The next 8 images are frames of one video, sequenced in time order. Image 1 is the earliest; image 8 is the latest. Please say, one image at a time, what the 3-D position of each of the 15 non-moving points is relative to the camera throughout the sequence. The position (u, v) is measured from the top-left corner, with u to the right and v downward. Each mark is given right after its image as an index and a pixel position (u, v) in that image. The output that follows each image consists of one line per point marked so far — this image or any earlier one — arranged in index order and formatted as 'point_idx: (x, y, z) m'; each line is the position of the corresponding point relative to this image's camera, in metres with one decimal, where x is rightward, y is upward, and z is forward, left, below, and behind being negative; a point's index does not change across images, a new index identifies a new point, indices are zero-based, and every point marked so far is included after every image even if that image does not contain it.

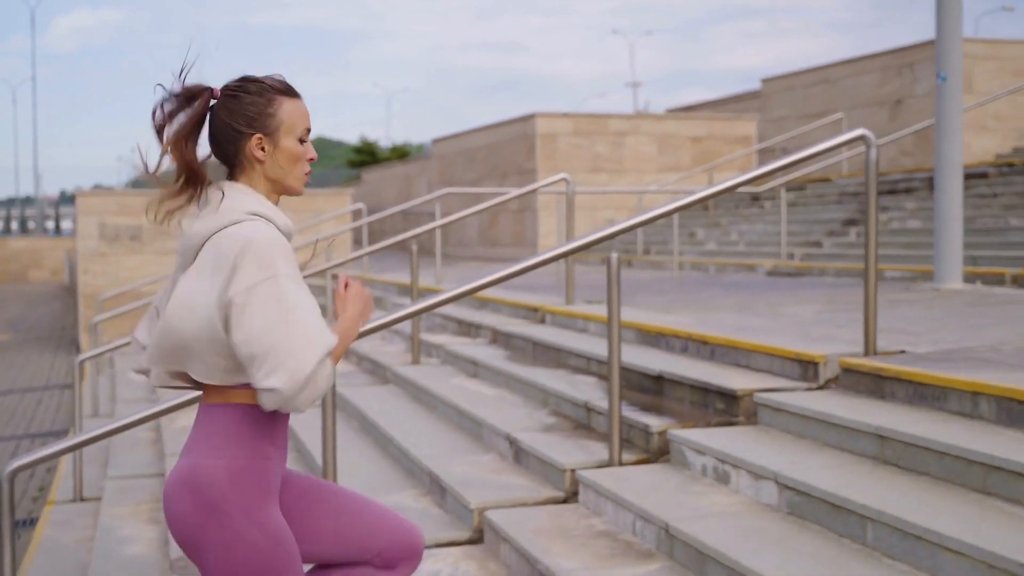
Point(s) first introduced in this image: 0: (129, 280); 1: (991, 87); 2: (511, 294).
0: (-5.0, +0.1, +16.7) m
1: (+7.0, +2.9, +18.8) m
2: (0.0, 0.0, +9.3) m
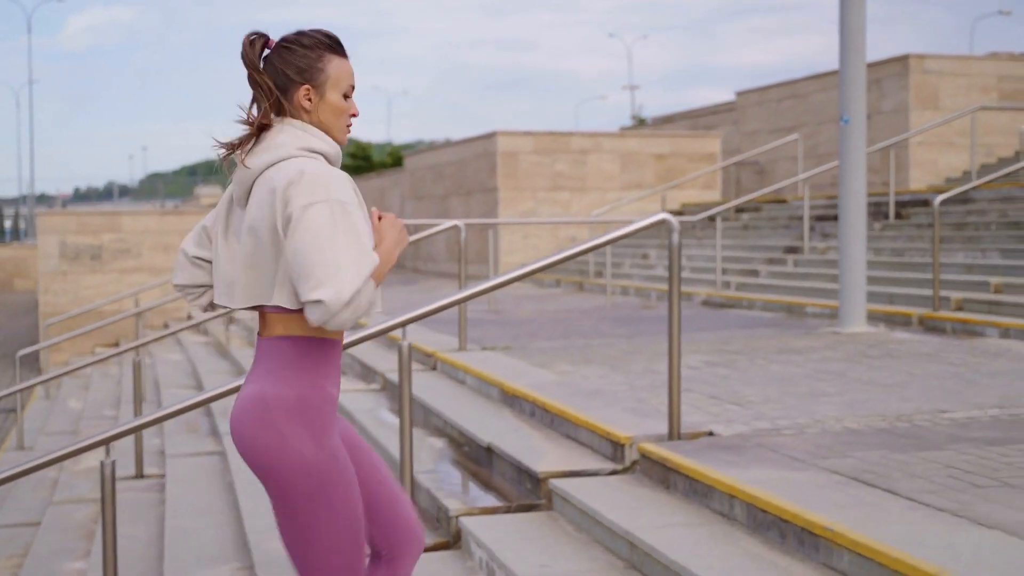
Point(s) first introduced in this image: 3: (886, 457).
0: (-5.5, -0.1, +16.8) m
1: (+6.5, +2.7, +18.7) m
2: (-0.6, -0.3, +9.3) m
3: (+1.2, -0.5, +4.0) m
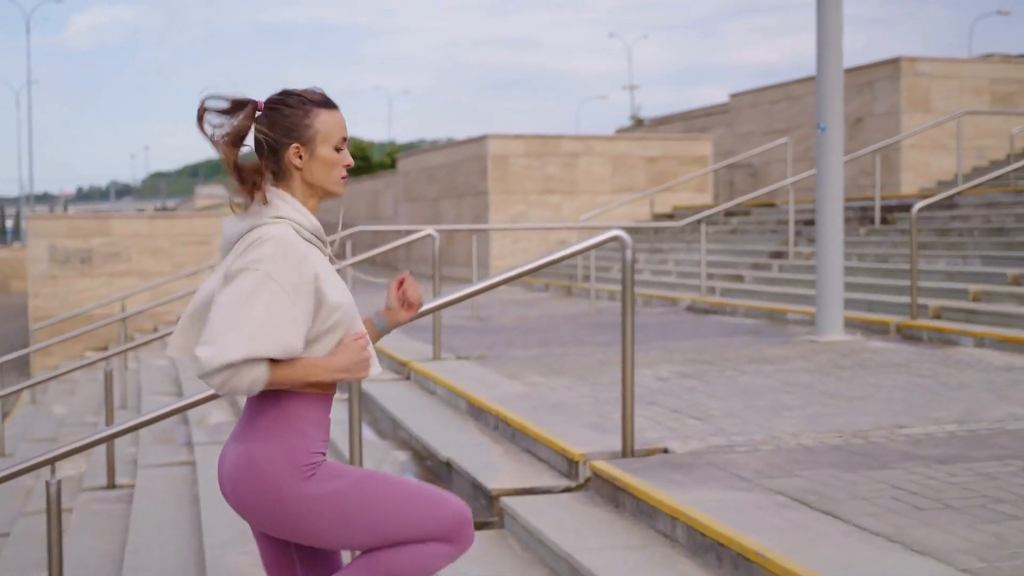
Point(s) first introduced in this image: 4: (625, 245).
0: (-5.6, -0.2, +16.8) m
1: (+6.3, +2.6, +18.7) m
2: (-0.8, -0.4, +9.3) m
3: (+1.0, -0.6, +4.0) m
4: (+0.4, +0.1, +4.5) m
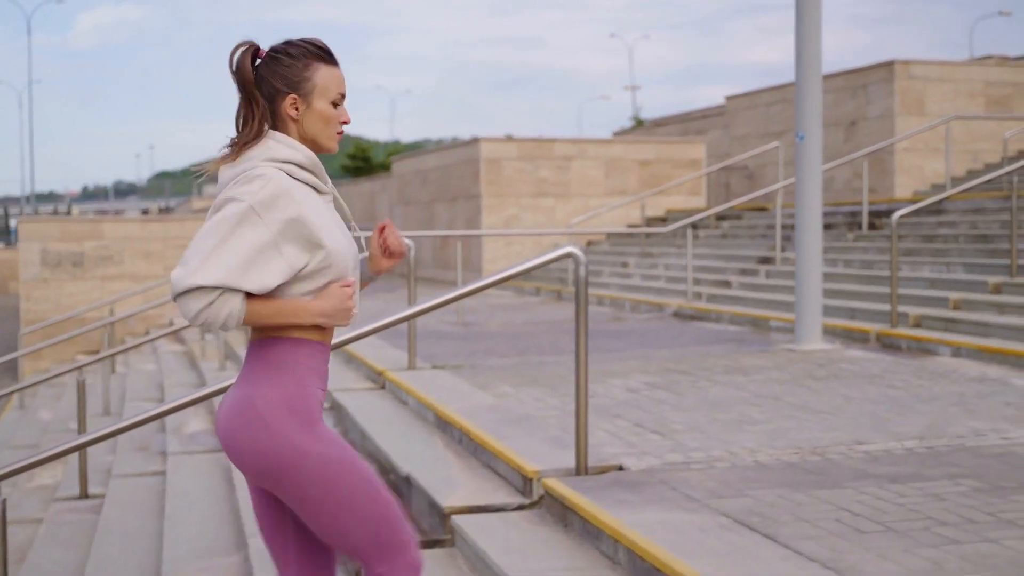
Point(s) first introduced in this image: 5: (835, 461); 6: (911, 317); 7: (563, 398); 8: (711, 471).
0: (-5.7, -0.2, +16.8) m
1: (+6.2, +2.6, +18.6) m
2: (-0.9, -0.4, +9.3) m
3: (+0.8, -0.6, +4.0) m
4: (+0.2, +0.1, +4.4) m
5: (+1.1, -0.6, +4.6) m
6: (+2.7, -0.2, +8.7) m
7: (+0.3, -0.5, +6.4) m
8: (+0.7, -0.6, +4.5) m
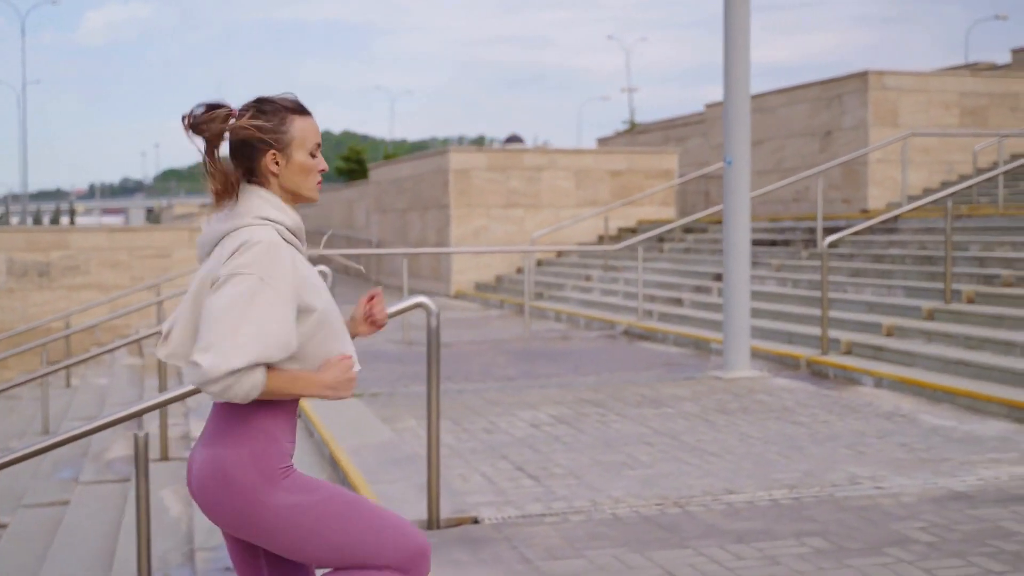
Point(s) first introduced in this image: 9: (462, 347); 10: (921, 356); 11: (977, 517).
0: (-6.2, -0.4, +16.8) m
1: (+5.8, +2.4, +18.5) m
2: (-1.4, -0.6, +9.2) m
3: (+0.3, -0.8, +3.9) m
4: (-0.3, -0.1, +4.4) m
5: (+0.6, -0.8, +4.5) m
6: (+2.2, -0.4, +8.6) m
7: (-0.2, -0.7, +6.3) m
8: (+0.2, -0.8, +4.4) m
9: (-0.4, -0.5, +10.7) m
10: (+2.5, -0.4, +7.8) m
11: (+1.6, -0.8, +4.4) m
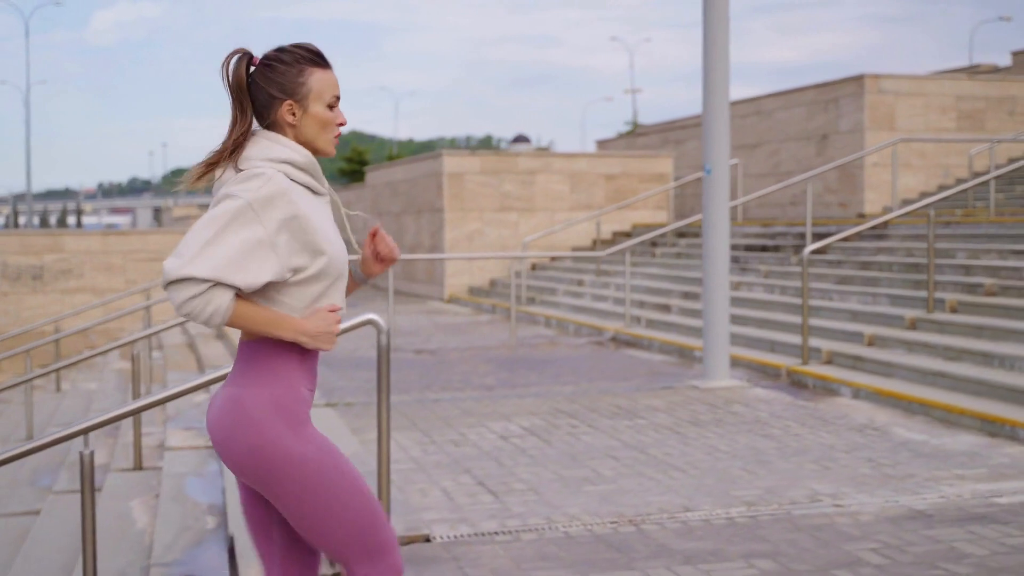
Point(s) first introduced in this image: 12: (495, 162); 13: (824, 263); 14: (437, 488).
0: (-6.3, -0.4, +16.8) m
1: (+5.8, +2.4, +18.4) m
2: (-1.5, -0.6, +9.2) m
3: (+0.1, -0.9, +3.9) m
4: (-0.4, -0.1, +4.3) m
5: (+0.5, -0.8, +4.4) m
6: (+2.1, -0.4, +8.6) m
7: (-0.4, -0.8, +6.3) m
8: (0.0, -0.9, +4.4) m
9: (-0.5, -0.5, +10.6) m
10: (+2.3, -0.5, +7.7) m
11: (+1.4, -0.8, +4.3) m
12: (-0.2, +1.7, +17.6) m
13: (+2.8, +0.2, +11.5) m
14: (-0.3, -0.8, +5.3) m
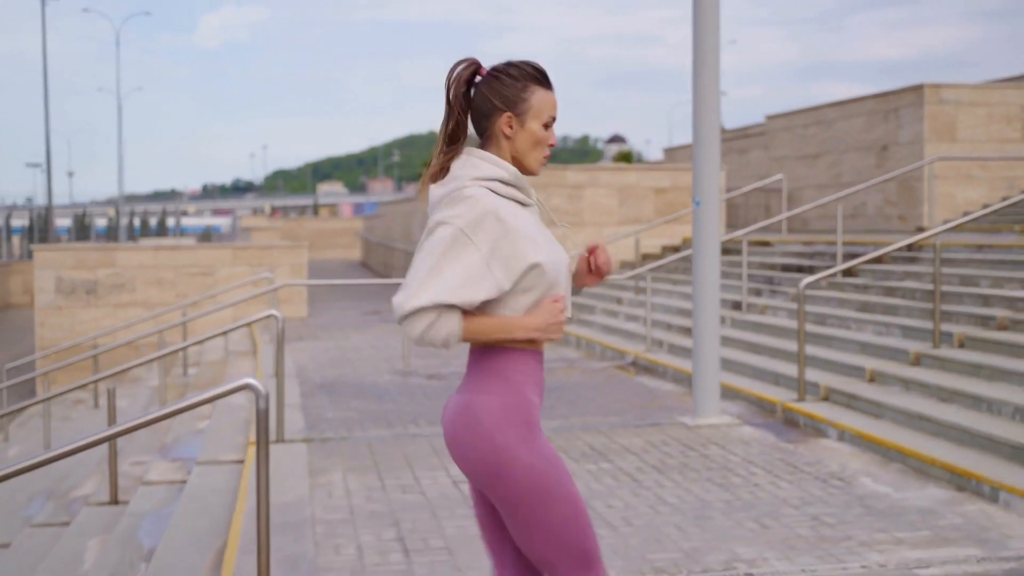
0: (-5.7, -0.6, +17.1) m
1: (+6.5, +2.1, +17.8) m
2: (-1.6, -0.8, +9.2) m
3: (-0.3, -1.1, +3.7) m
4: (-0.8, -0.3, +4.3) m
5: (+0.1, -1.1, +4.3) m
6: (+2.0, -0.6, +8.3) m
7: (-0.6, -1.0, +6.2) m
8: (-0.4, -1.1, +4.3) m
9: (-0.4, -0.8, +10.5) m
10: (+2.2, -0.7, +7.4) m
11: (+1.0, -1.1, +4.1) m
12: (+0.4, +1.5, +17.5) m
13: (+2.9, 0.0, +11.2) m
14: (-0.6, -1.0, +5.2) m
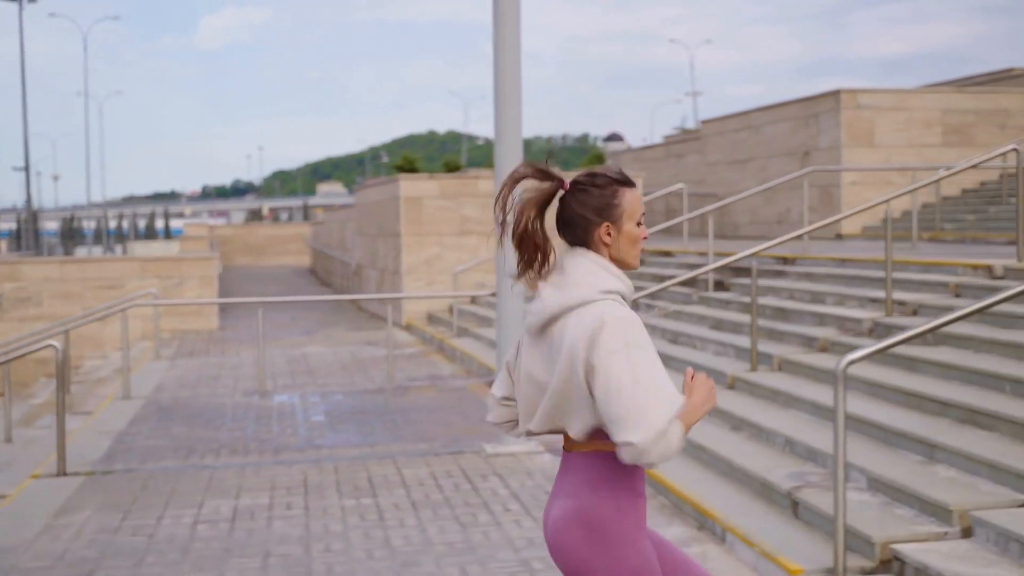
0: (-6.9, -0.8, +16.9) m
1: (+5.3, +2.0, +17.6) m
2: (-2.8, -1.0, +9.0) m
3: (-1.5, -1.3, +3.5) m
4: (-2.1, -0.5, +4.1) m
5: (-1.2, -1.2, +4.1) m
6: (+0.8, -0.8, +8.1) m
7: (-1.9, -1.1, +6.0) m
8: (-1.6, -1.2, +4.1) m
9: (-1.7, -0.9, +10.4) m
10: (+1.0, -0.8, +7.2) m
11: (-0.2, -1.2, +3.9) m
12: (-0.8, +1.4, +17.3) m
13: (+1.7, -0.1, +11.0) m
14: (-1.9, -1.2, +5.0) m
